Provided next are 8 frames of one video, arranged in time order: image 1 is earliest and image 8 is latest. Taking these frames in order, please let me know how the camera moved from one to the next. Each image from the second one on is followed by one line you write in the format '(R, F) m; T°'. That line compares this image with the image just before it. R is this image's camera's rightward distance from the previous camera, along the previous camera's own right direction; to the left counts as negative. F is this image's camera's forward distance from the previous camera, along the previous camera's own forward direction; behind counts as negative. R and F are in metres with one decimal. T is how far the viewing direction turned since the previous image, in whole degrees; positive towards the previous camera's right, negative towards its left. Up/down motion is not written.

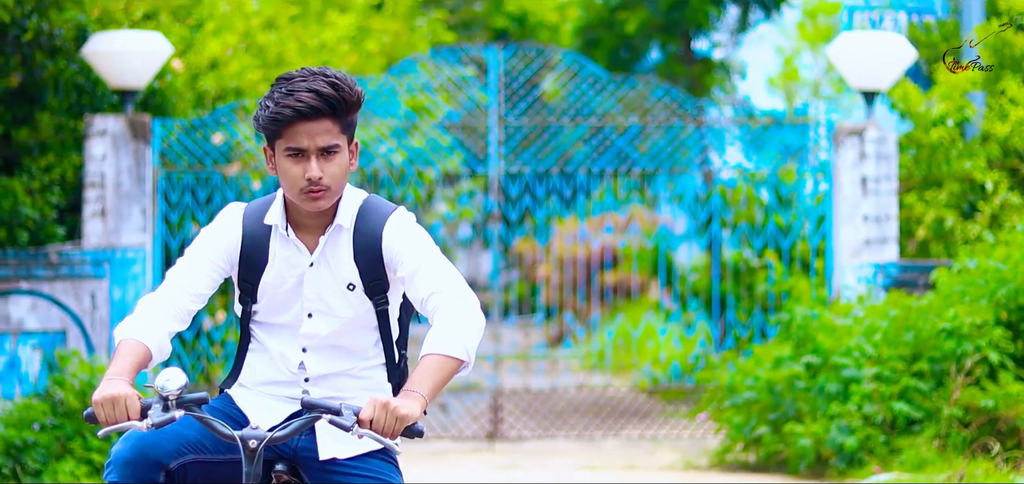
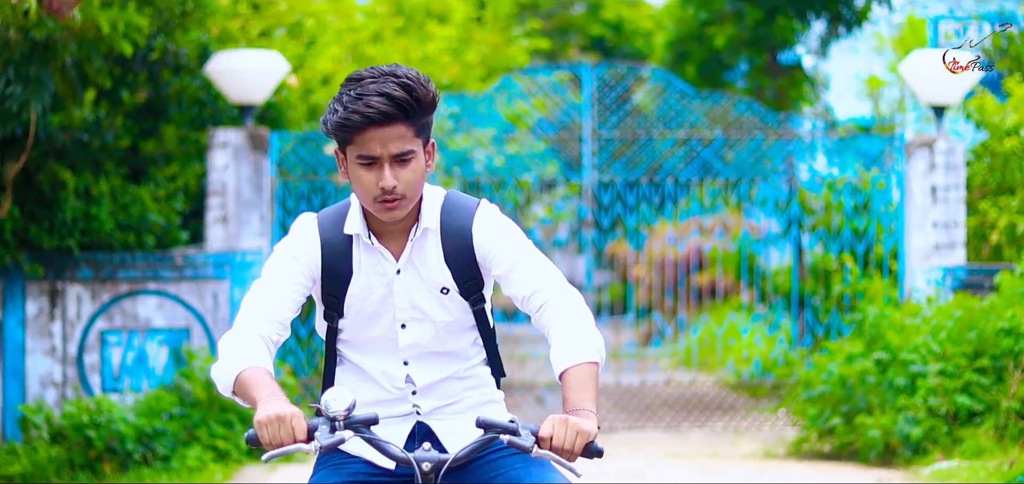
(0.0, -0.6) m; -4°
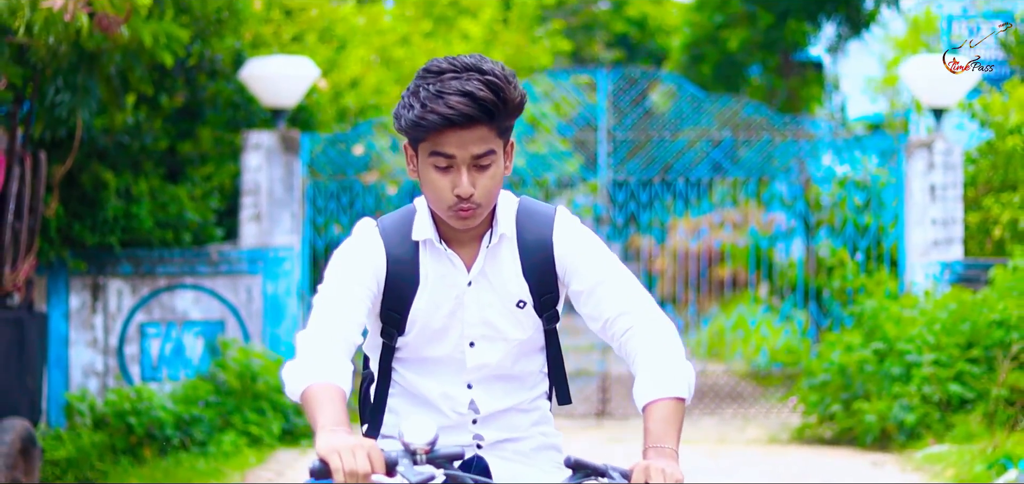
(+0.1, -0.4) m; -1°
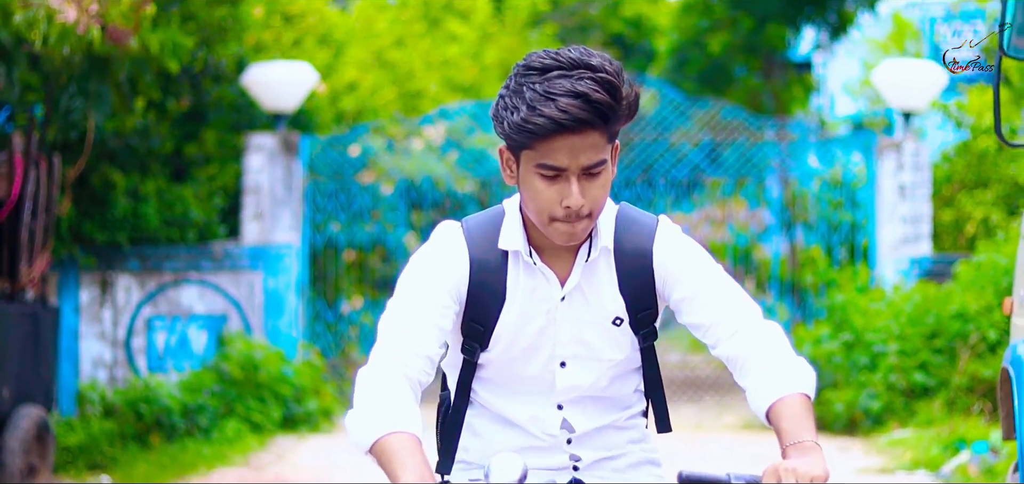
(+0.1, -0.4) m; 0°
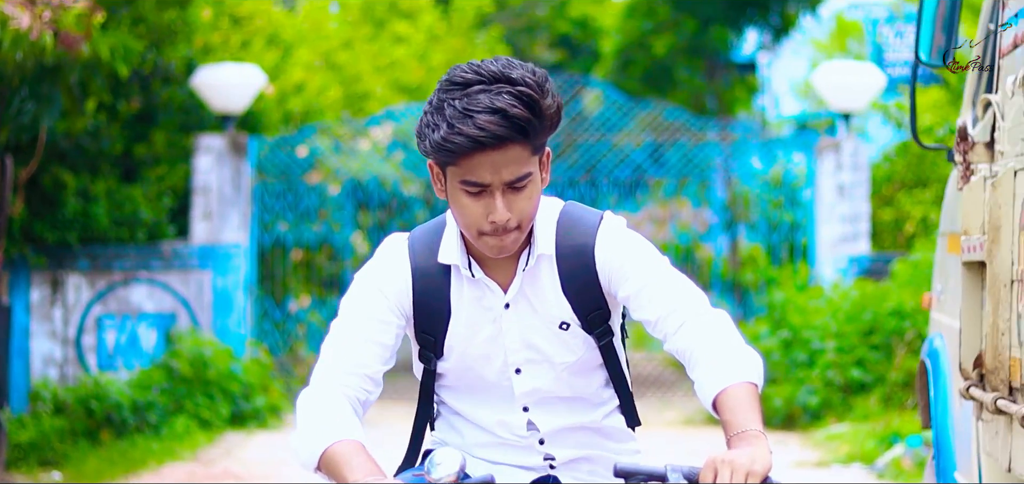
(0.0, -0.1) m; +2°
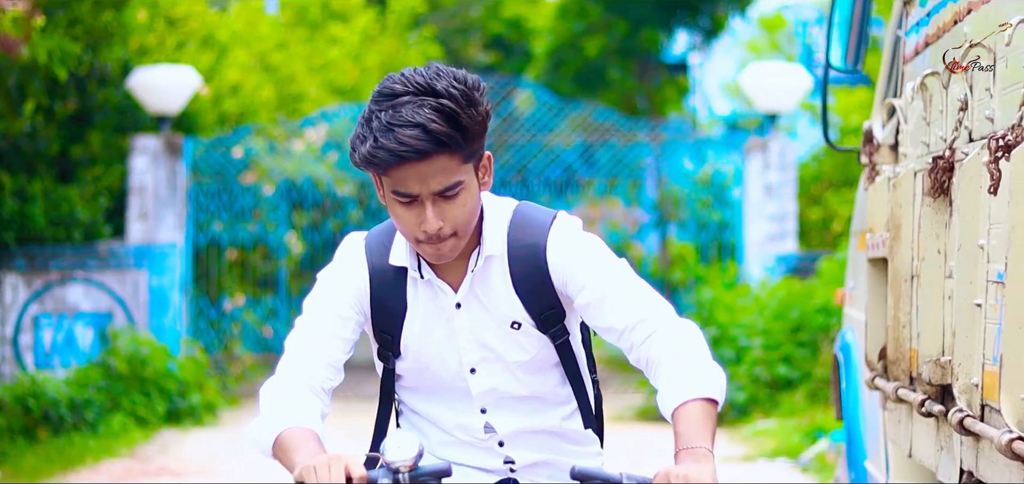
(0.0, -0.1) m; +3°
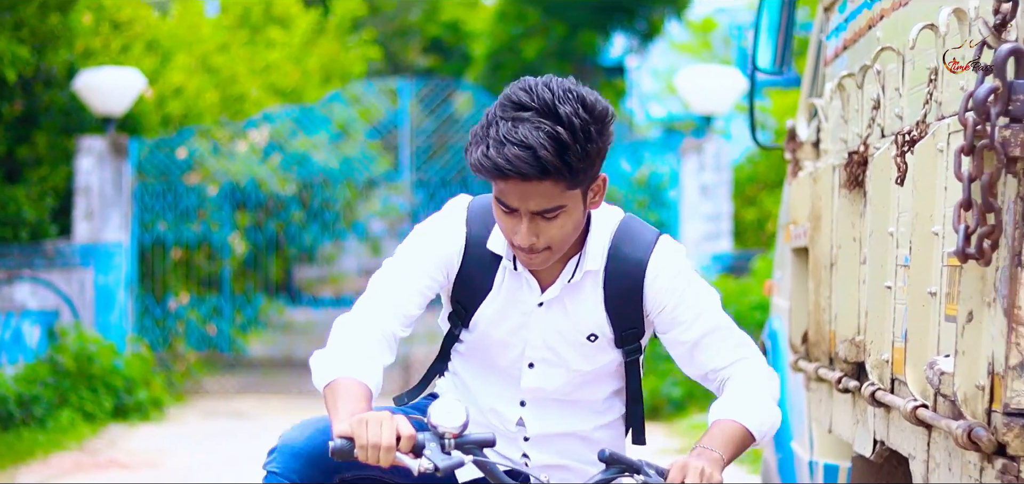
(0.0, -0.1) m; +3°
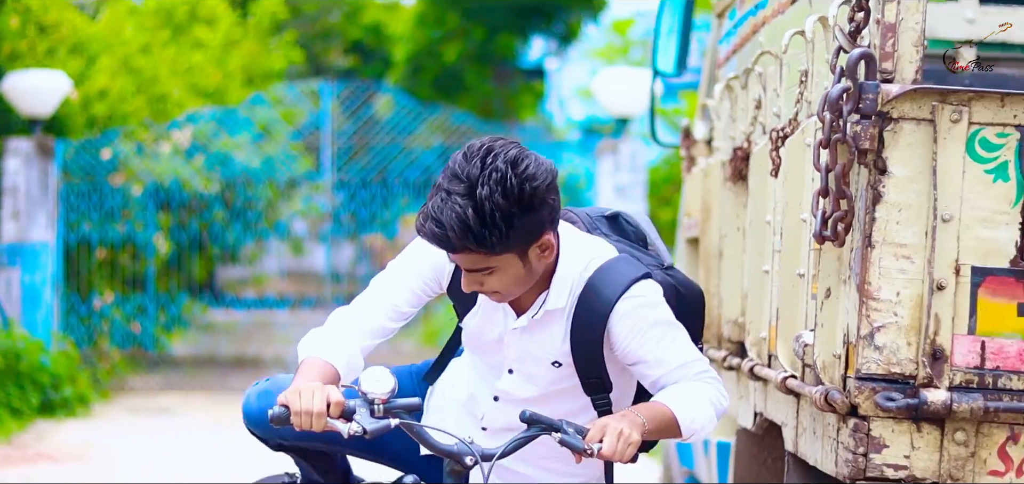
(0.0, -0.2) m; +4°
